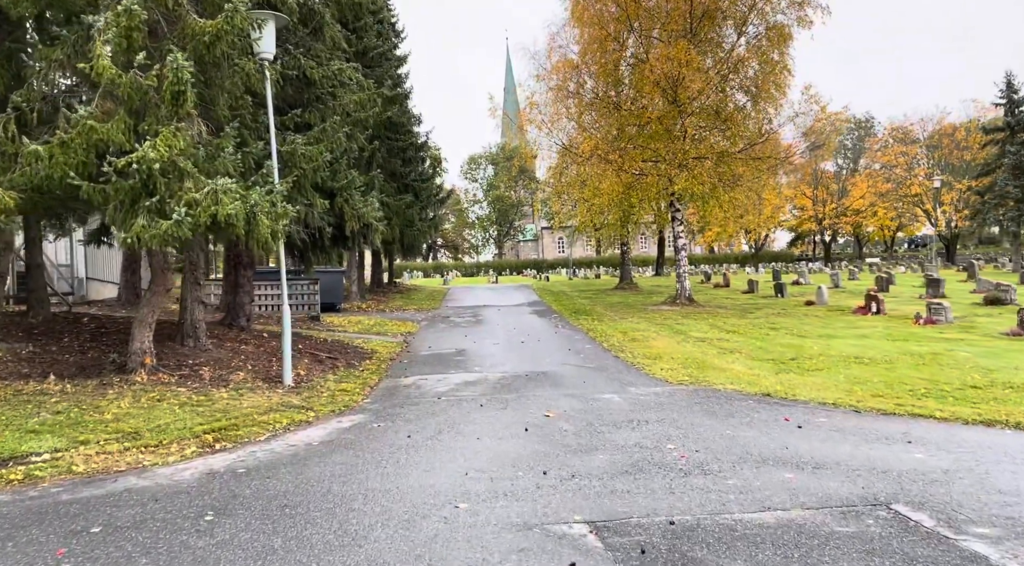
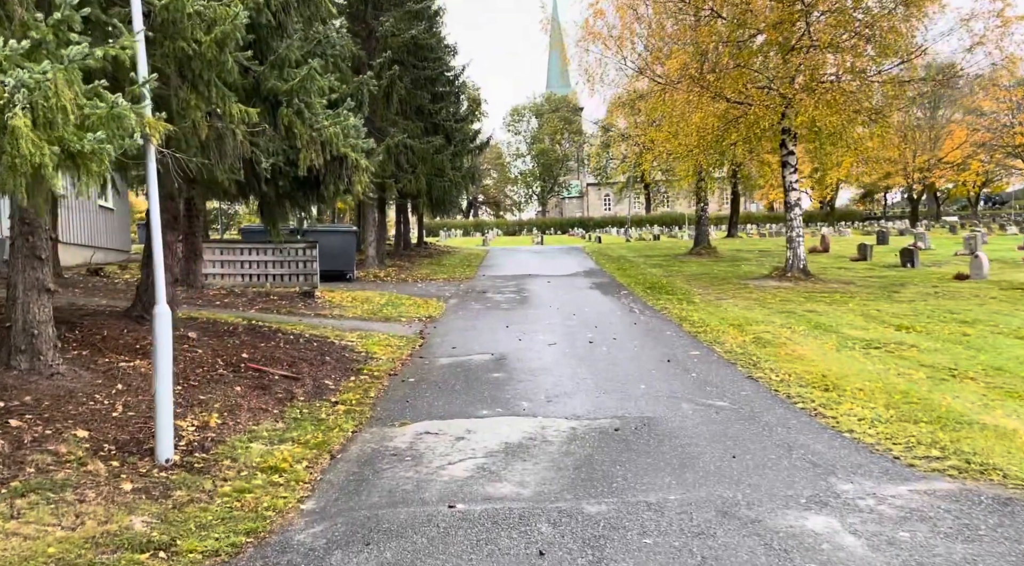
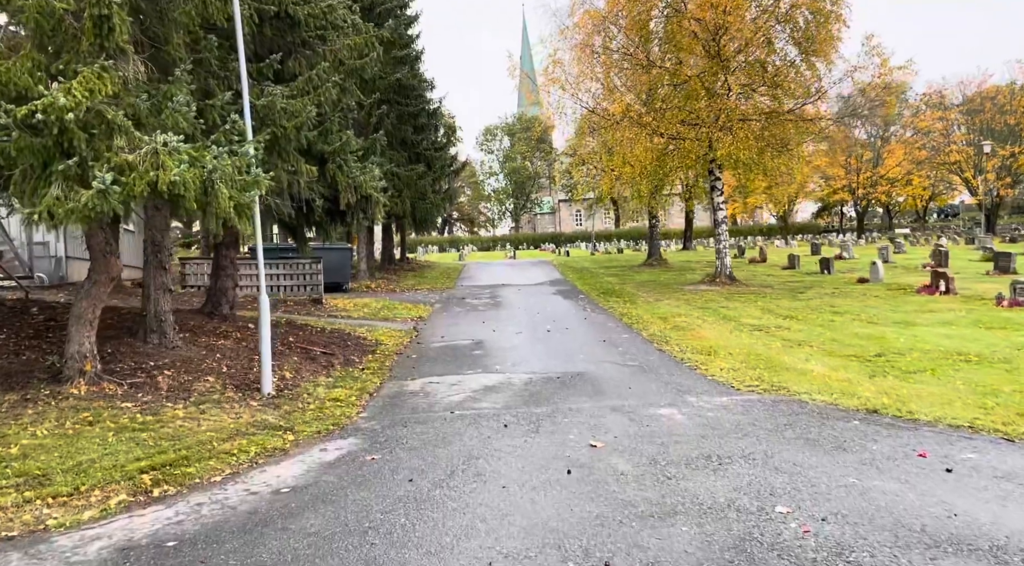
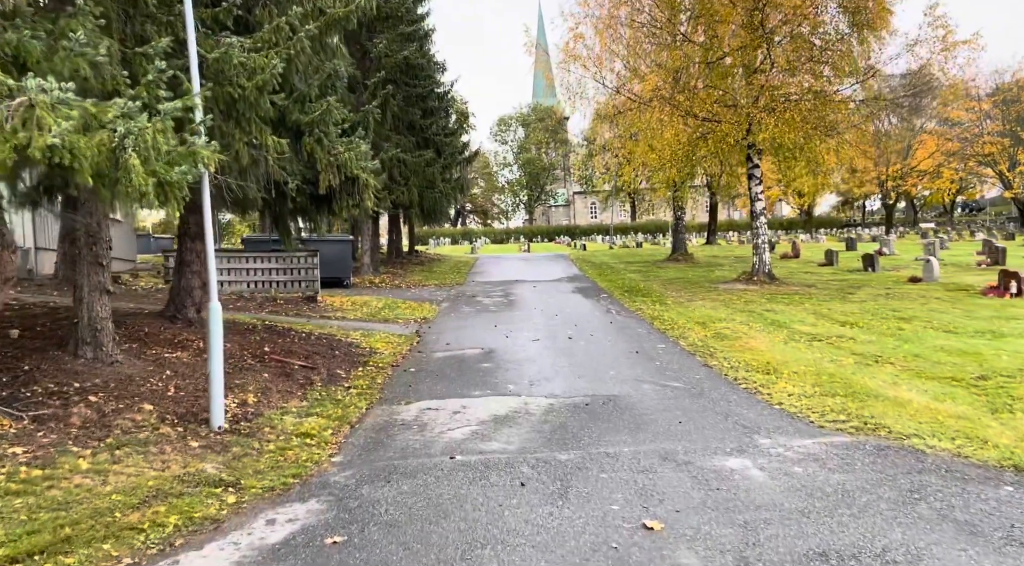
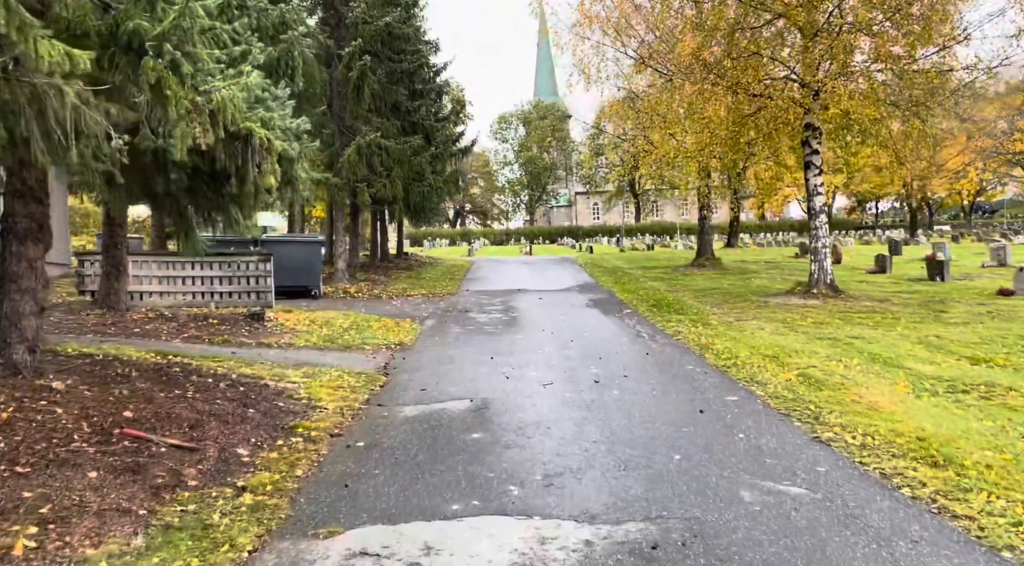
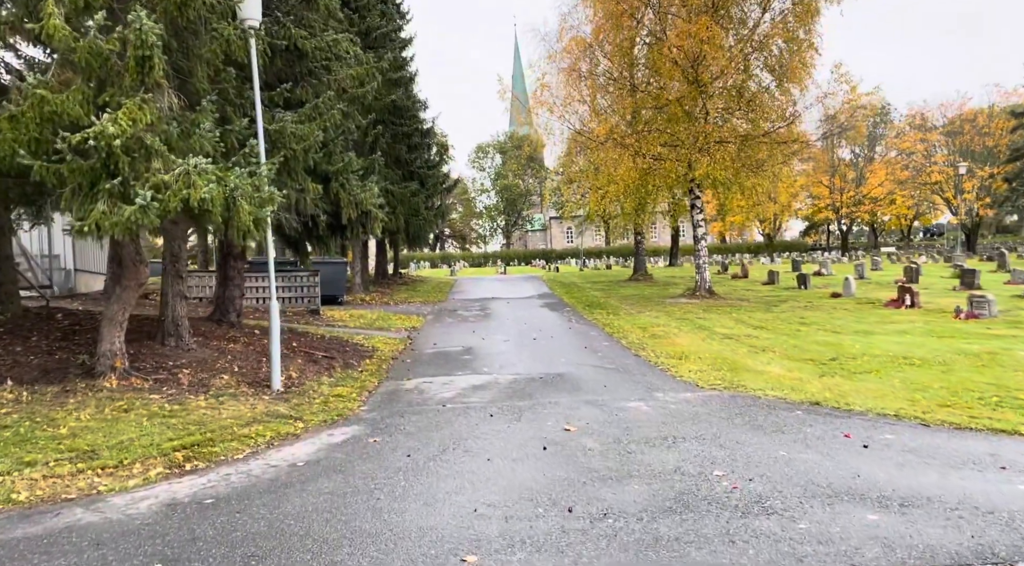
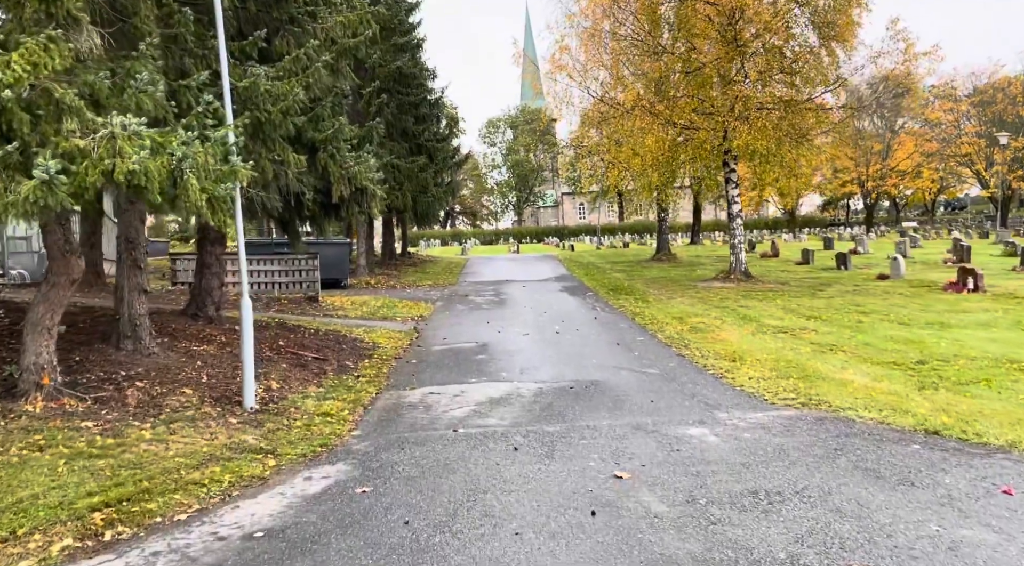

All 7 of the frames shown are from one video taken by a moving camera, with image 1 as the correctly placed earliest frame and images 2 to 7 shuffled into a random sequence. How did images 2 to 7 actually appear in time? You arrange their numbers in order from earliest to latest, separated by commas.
6, 3, 7, 4, 2, 5
